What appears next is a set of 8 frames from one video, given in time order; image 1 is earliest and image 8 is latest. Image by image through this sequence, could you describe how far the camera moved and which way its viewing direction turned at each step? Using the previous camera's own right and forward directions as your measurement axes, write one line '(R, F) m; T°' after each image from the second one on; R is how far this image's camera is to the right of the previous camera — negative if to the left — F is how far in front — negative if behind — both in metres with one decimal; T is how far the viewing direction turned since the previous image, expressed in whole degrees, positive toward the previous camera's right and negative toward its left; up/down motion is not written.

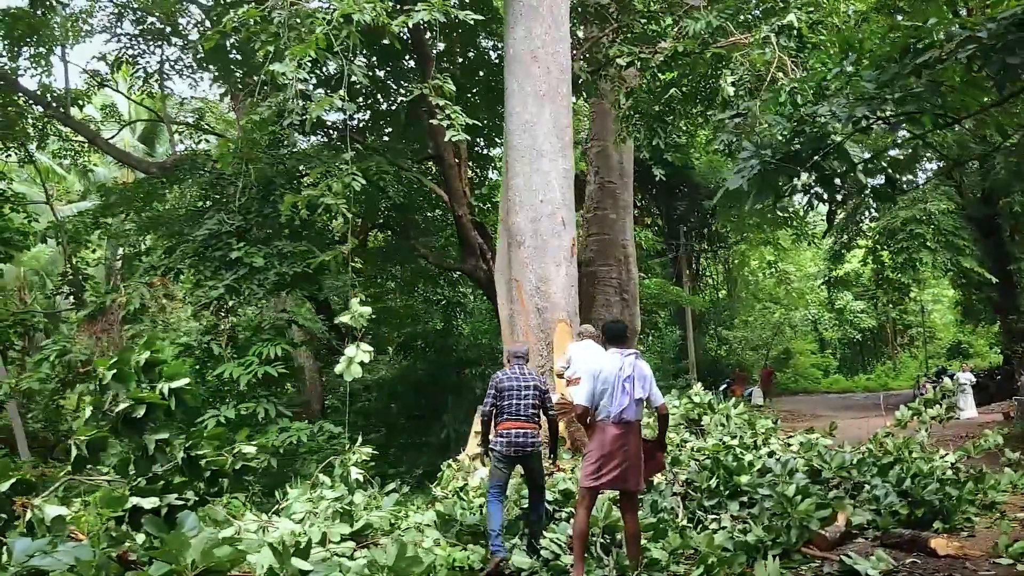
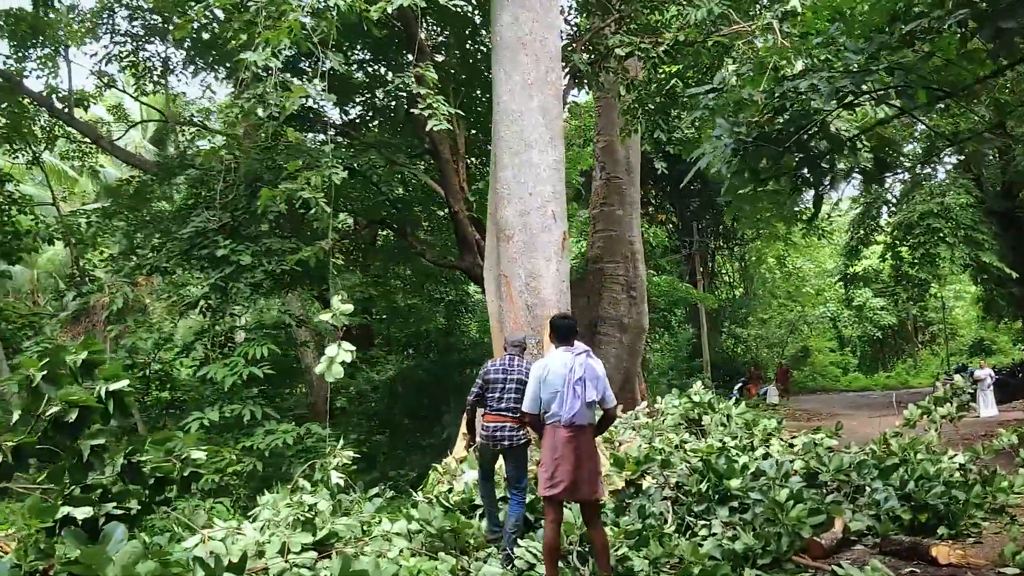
(+0.2, +0.2) m; -1°
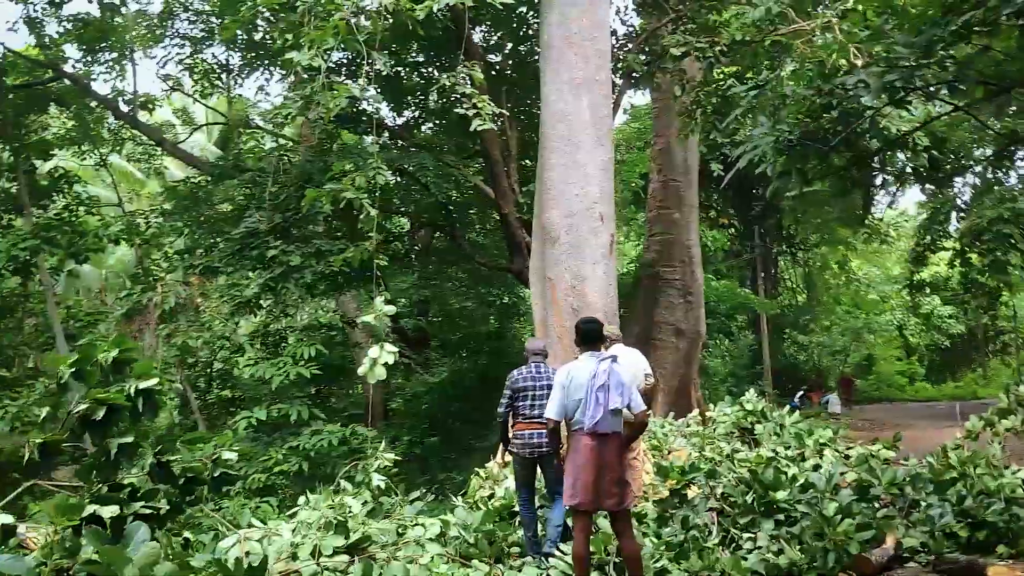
(+0.1, +0.1) m; -4°
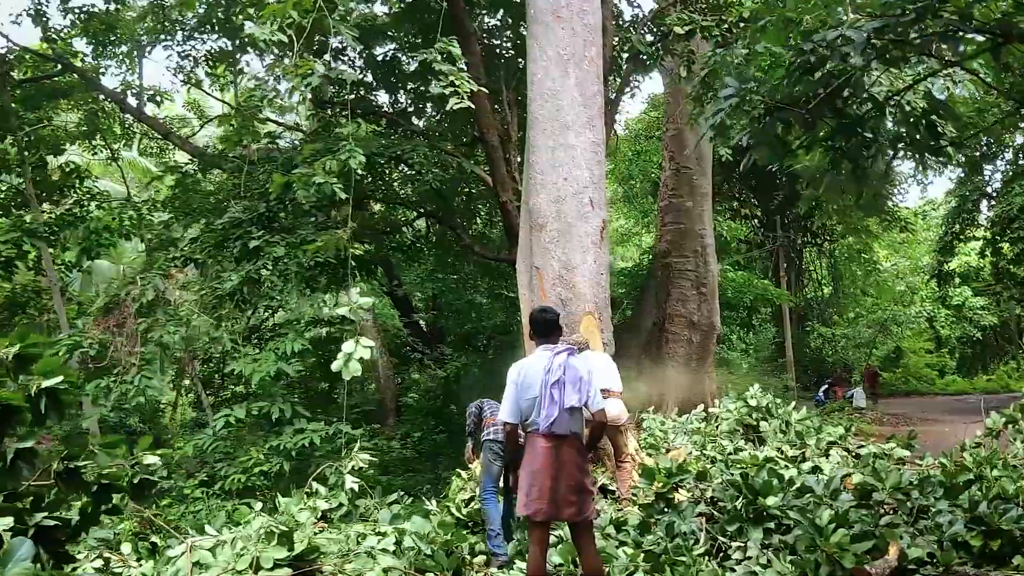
(+0.3, +0.3) m; -2°
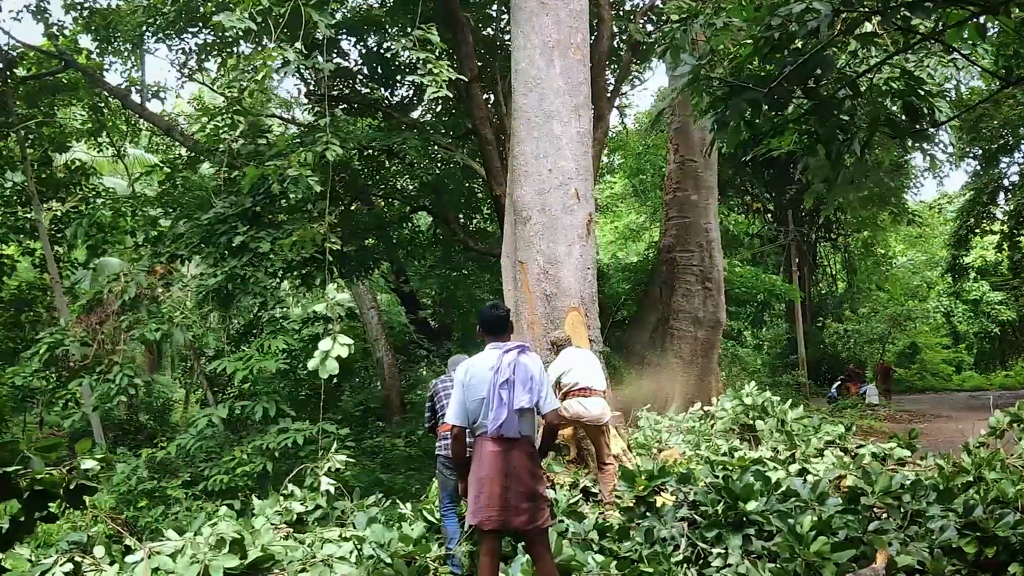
(+0.2, +0.2) m; -1°
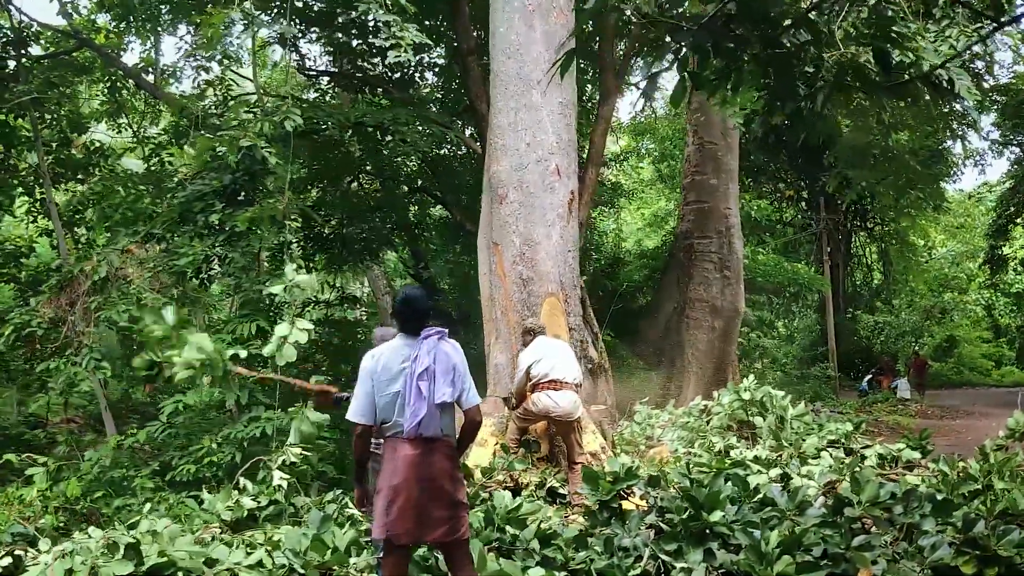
(+0.4, +0.4) m; -2°
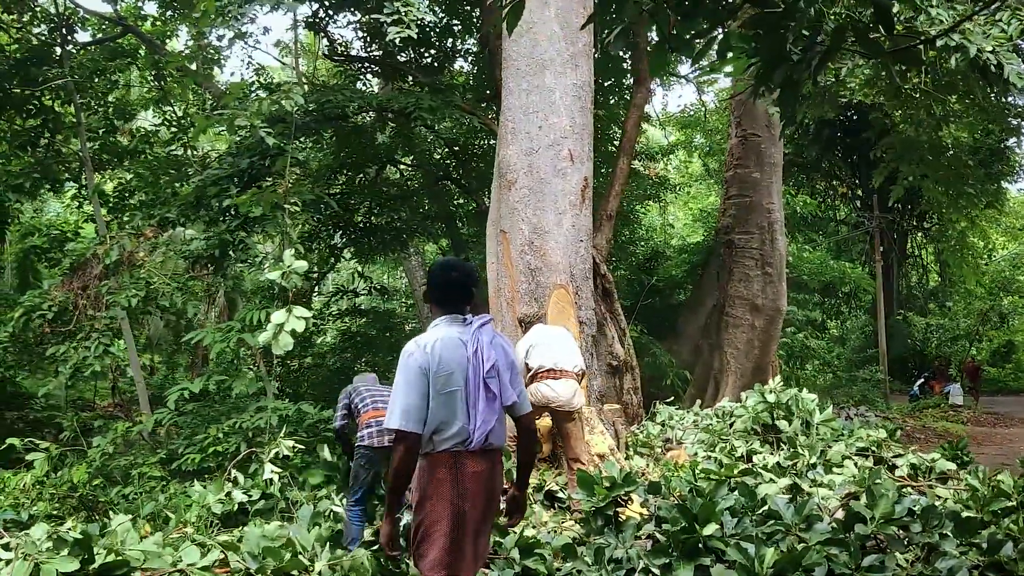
(+0.3, +0.3) m; -4°
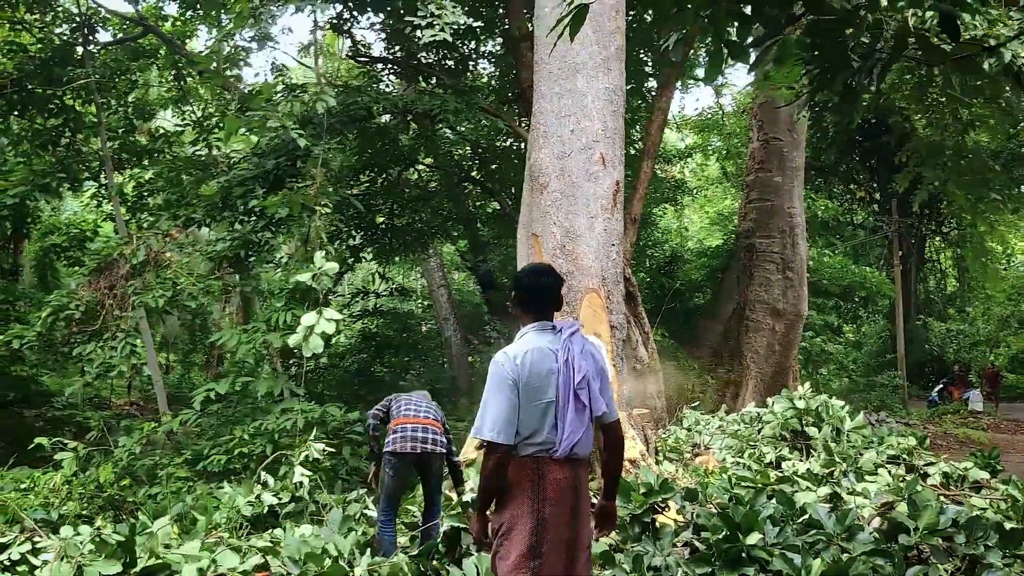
(-0.1, 0.0) m; -1°
